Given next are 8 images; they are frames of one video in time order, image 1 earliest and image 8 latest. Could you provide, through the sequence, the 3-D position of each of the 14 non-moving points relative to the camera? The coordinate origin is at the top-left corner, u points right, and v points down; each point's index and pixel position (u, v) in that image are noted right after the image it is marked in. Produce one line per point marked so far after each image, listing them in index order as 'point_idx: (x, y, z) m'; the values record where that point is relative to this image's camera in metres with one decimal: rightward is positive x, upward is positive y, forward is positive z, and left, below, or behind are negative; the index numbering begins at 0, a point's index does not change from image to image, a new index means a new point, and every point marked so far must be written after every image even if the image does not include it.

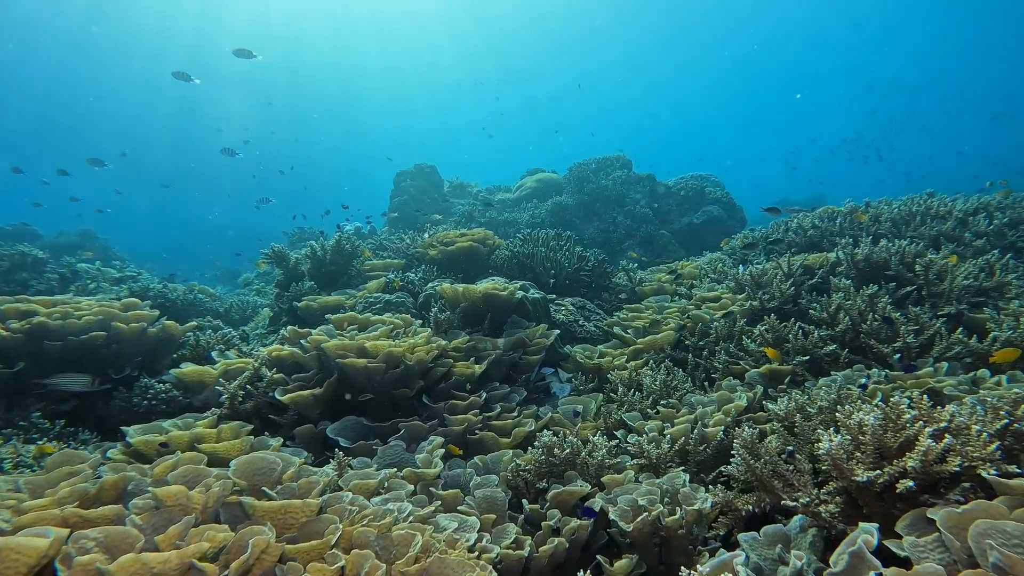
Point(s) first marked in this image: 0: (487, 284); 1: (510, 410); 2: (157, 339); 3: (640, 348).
0: (-0.2, 0.0, +5.3) m
1: (0.0, -0.8, +4.4) m
2: (-2.4, -0.4, +4.5) m
3: (+1.0, -0.5, +5.2) m
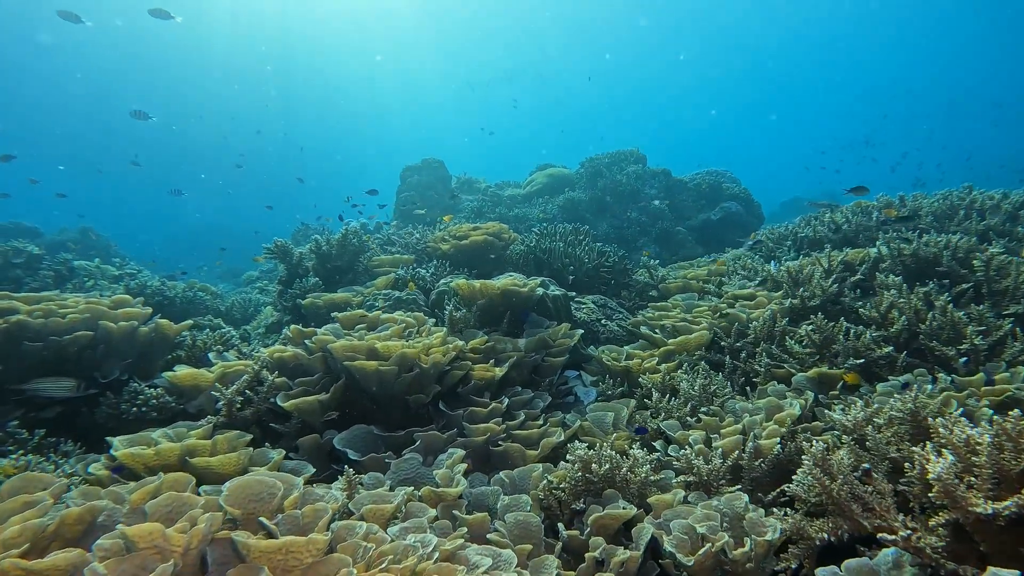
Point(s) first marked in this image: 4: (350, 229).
0: (0.0, +0.1, +4.9) m
1: (+0.1, -0.8, +4.0) m
2: (-2.3, -0.3, +4.1) m
3: (+1.2, -0.4, +4.9) m
4: (-1.6, +0.6, +6.7) m
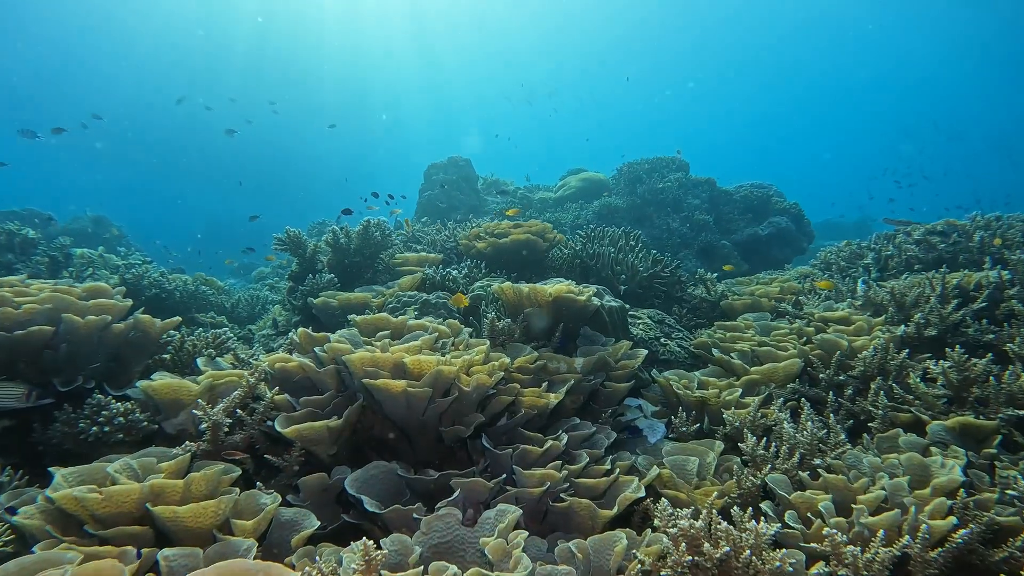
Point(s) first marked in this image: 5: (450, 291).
0: (+0.3, 0.0, +4.1) m
1: (+0.4, -0.8, +3.1) m
2: (-2.0, -0.3, +3.3) m
3: (+1.5, -0.6, +4.0) m
4: (-1.2, +0.6, +5.9) m
5: (-0.5, 0.0, +4.9) m
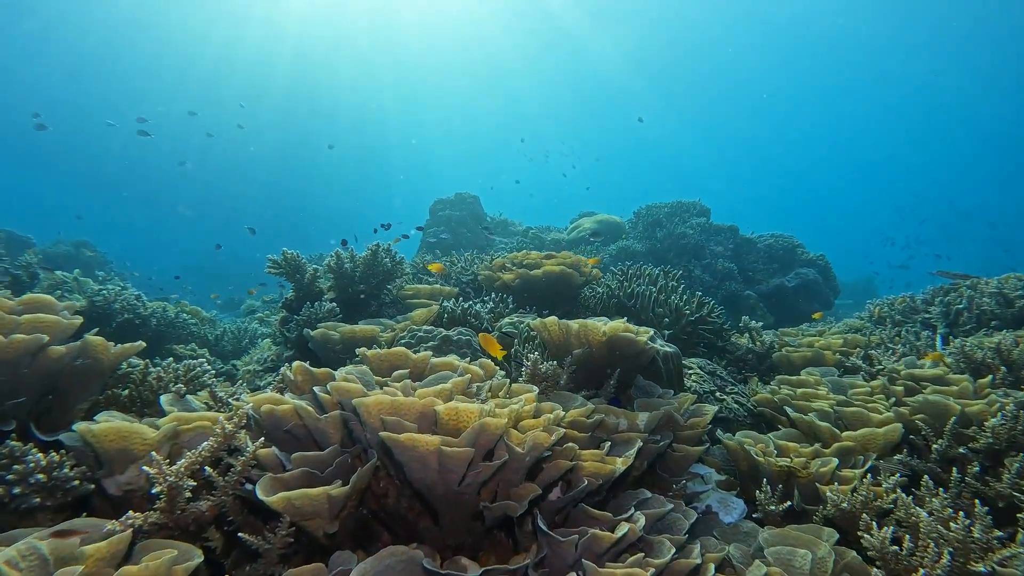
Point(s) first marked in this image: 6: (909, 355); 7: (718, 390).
0: (+0.5, -0.2, +3.4) m
1: (+0.6, -0.9, +2.4) m
2: (-1.7, -0.3, +2.6) m
3: (+1.7, -0.8, +3.3) m
4: (-1.0, +0.3, +5.2) m
5: (-0.2, -0.2, +4.2) m
6: (+2.7, -0.5, +4.6) m
7: (+1.4, -0.7, +4.4) m
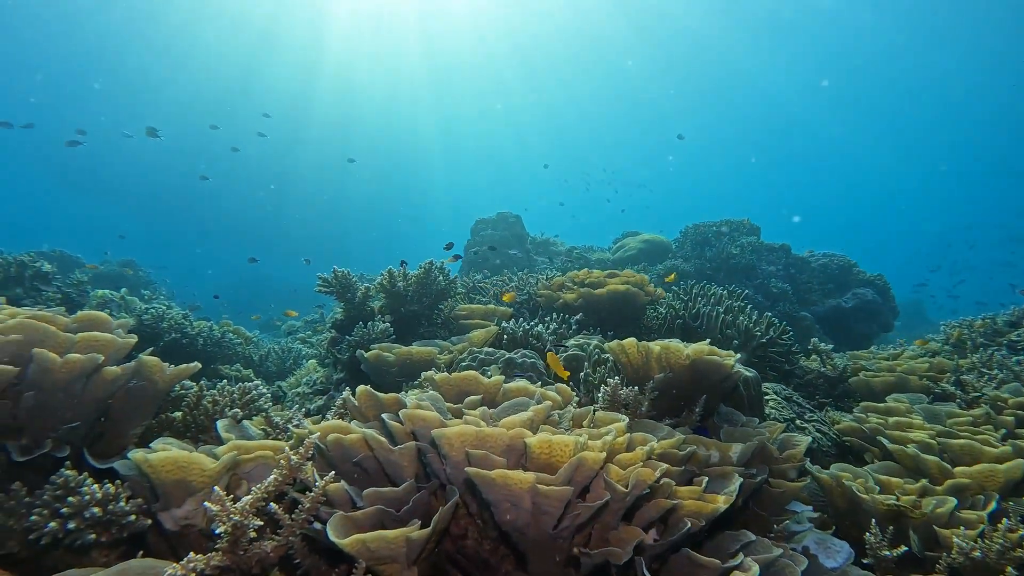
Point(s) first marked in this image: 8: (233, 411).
0: (+0.9, -0.3, +3.1) m
1: (+0.9, -1.0, +2.1) m
2: (-1.4, -0.4, +2.4) m
3: (+2.0, -0.9, +2.9) m
4: (-0.6, +0.2, +5.0) m
5: (+0.1, -0.4, +4.0) m
6: (+3.1, -0.6, +4.2) m
7: (+1.8, -0.8, +4.1) m
8: (-1.2, -0.5, +2.7) m
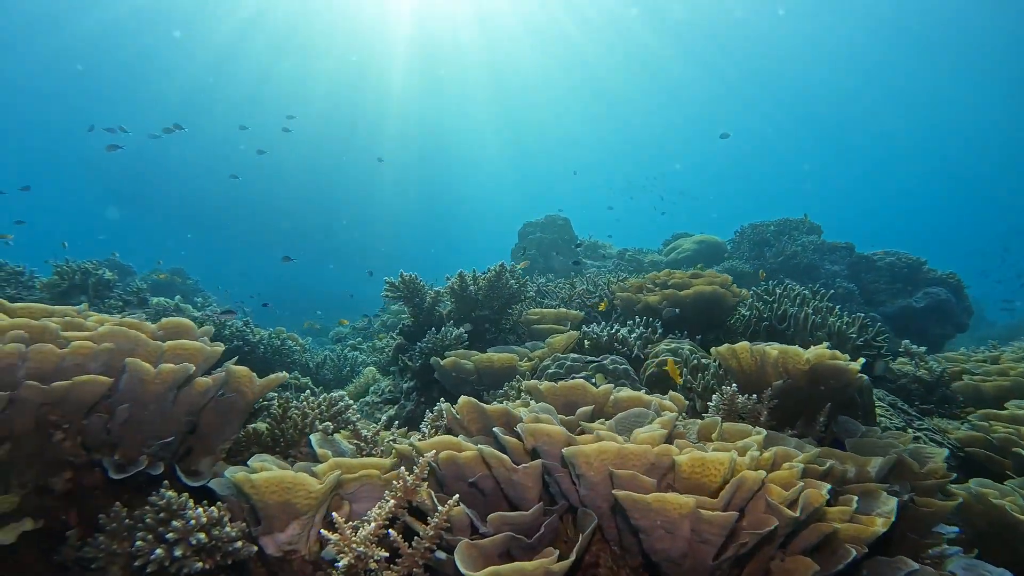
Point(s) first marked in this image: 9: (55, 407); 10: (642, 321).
0: (+1.3, -0.3, +2.8) m
1: (+1.3, -1.0, +1.8) m
2: (-1.0, -0.4, +2.2) m
3: (+2.4, -0.8, +2.6) m
4: (-0.1, +0.2, +4.8) m
5: (+0.6, -0.4, +3.7) m
6: (+3.6, -0.6, +3.8) m
7: (+2.3, -0.8, +3.8) m
8: (-0.7, -0.5, +2.6) m
9: (-1.3, -0.3, +1.9) m
10: (+0.8, -0.2, +4.1) m
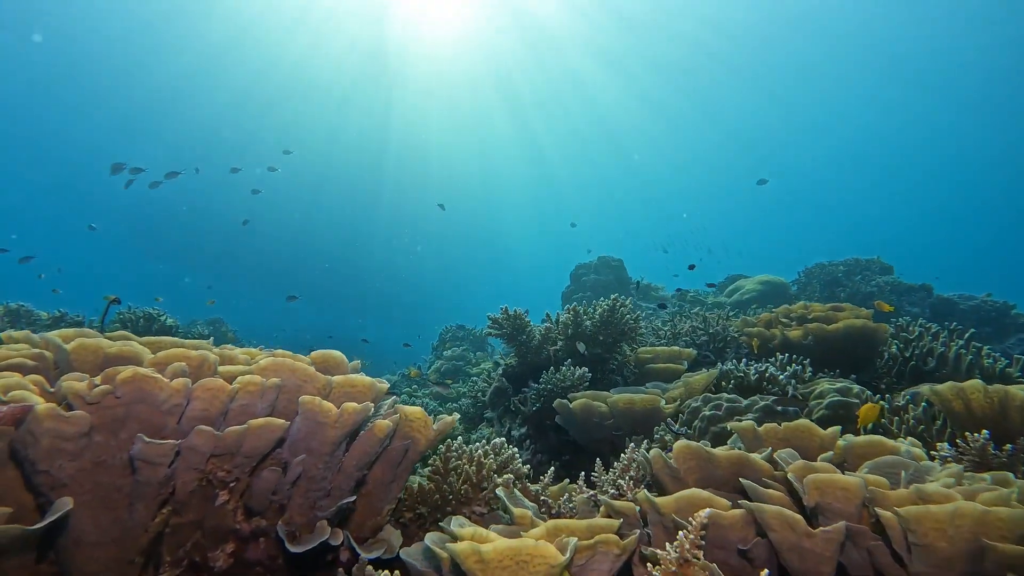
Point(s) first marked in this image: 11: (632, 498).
0: (+2.0, -0.3, +2.4) m
1: (+2.0, -1.0, +1.3) m
2: (-0.4, -0.4, +1.8) m
3: (+3.1, -0.9, +2.1) m
4: (+0.7, -0.1, +4.4) m
5: (+1.3, -0.5, +3.3) m
6: (+4.3, -0.7, +3.3) m
7: (+3.0, -0.9, +3.2) m
8: (-0.1, -0.6, +2.1) m
9: (-0.6, -0.4, +1.5) m
10: (+1.5, -0.4, +3.7) m
11: (+0.4, -0.6, +2.0) m
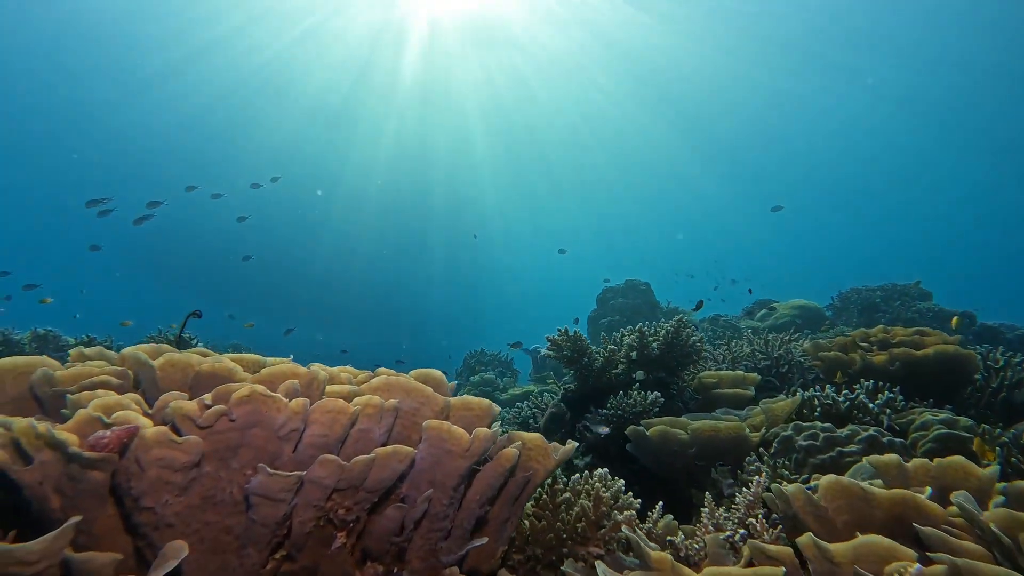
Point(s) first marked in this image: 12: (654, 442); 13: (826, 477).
0: (+2.3, -0.4, +2.1) m
1: (+2.3, -1.0, +1.0) m
2: (0.0, -0.5, +1.6) m
3: (+3.4, -0.9, +1.8) m
4: (+1.0, -0.2, +4.2) m
5: (+1.7, -0.6, +3.0) m
6: (+4.7, -0.8, +3.0) m
7: (+3.3, -1.0, +3.0) m
8: (+0.3, -0.6, +1.9) m
9: (-0.3, -0.4, +1.3) m
10: (+1.8, -0.5, +3.5) m
11: (+0.7, -0.7, +1.8) m
12: (+0.7, -0.7, +3.1) m
13: (+0.8, -0.5, +1.7) m
